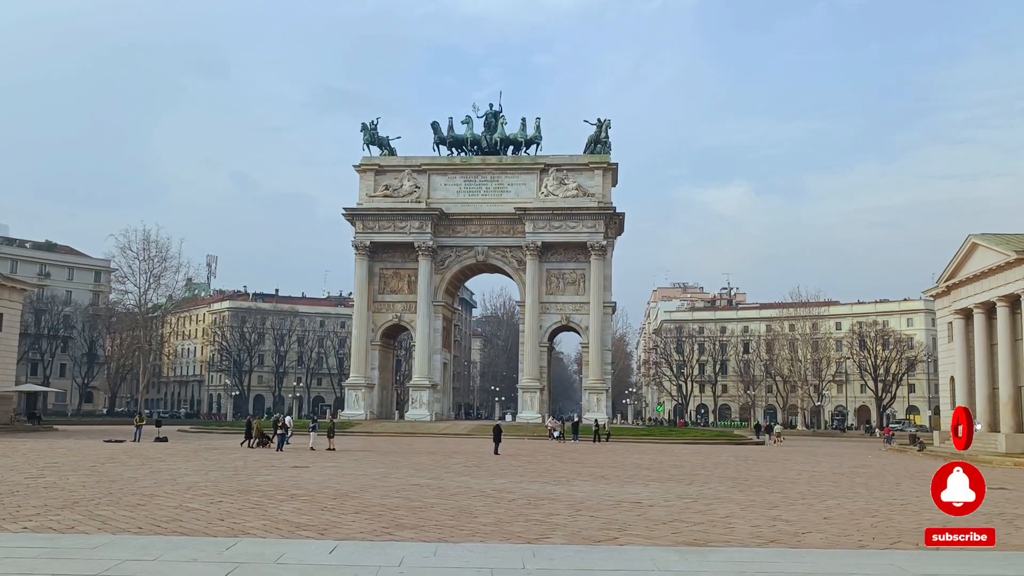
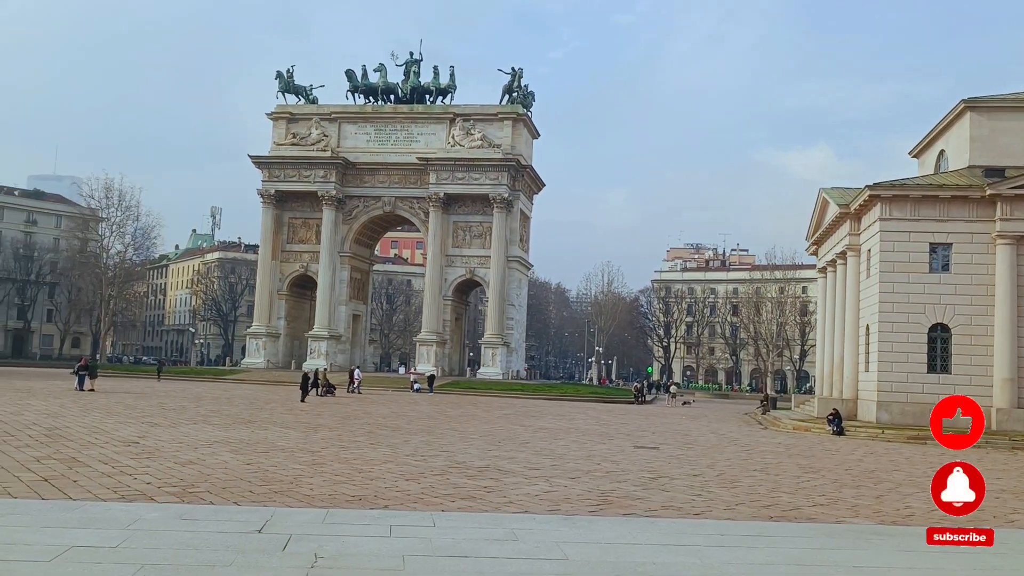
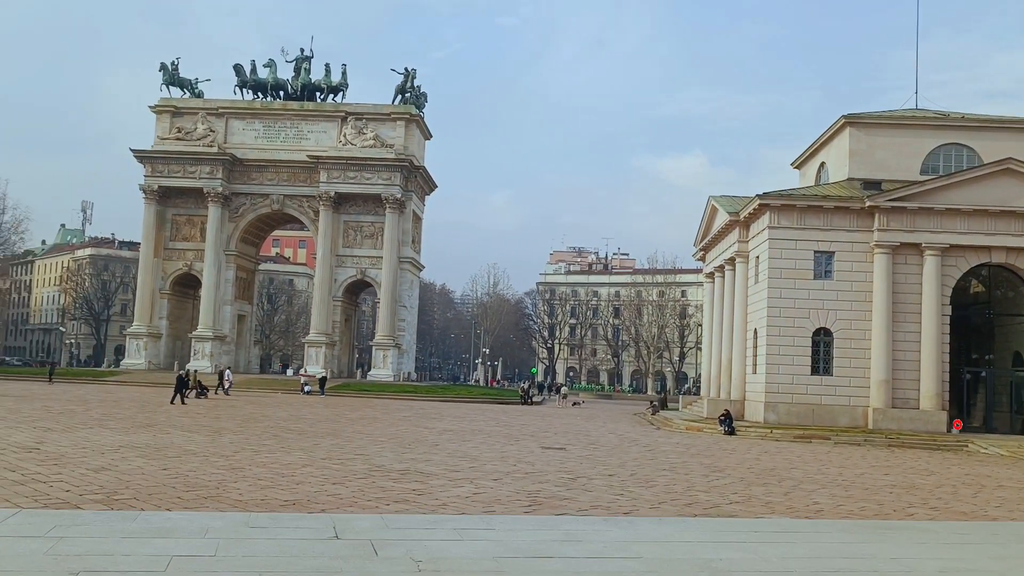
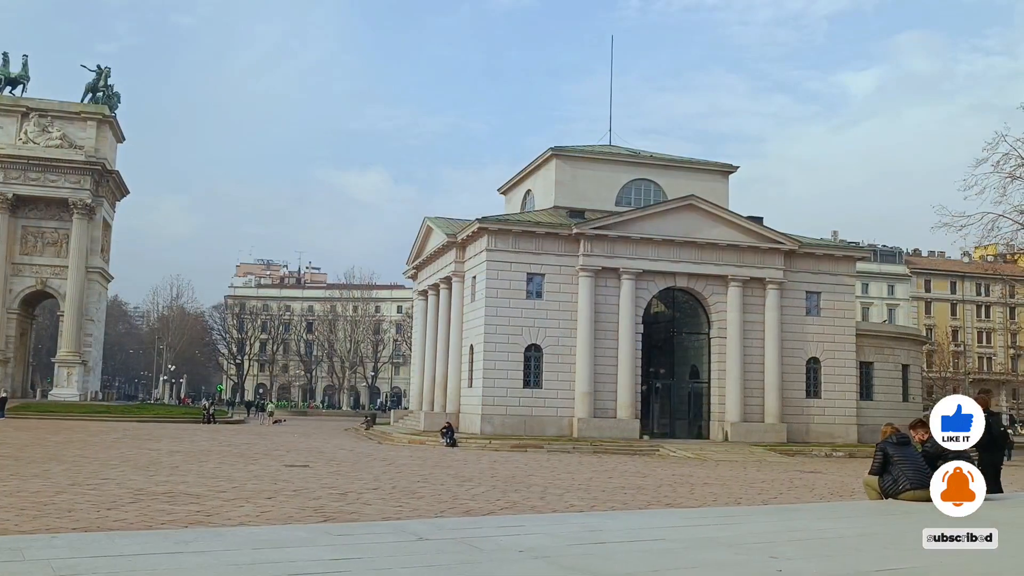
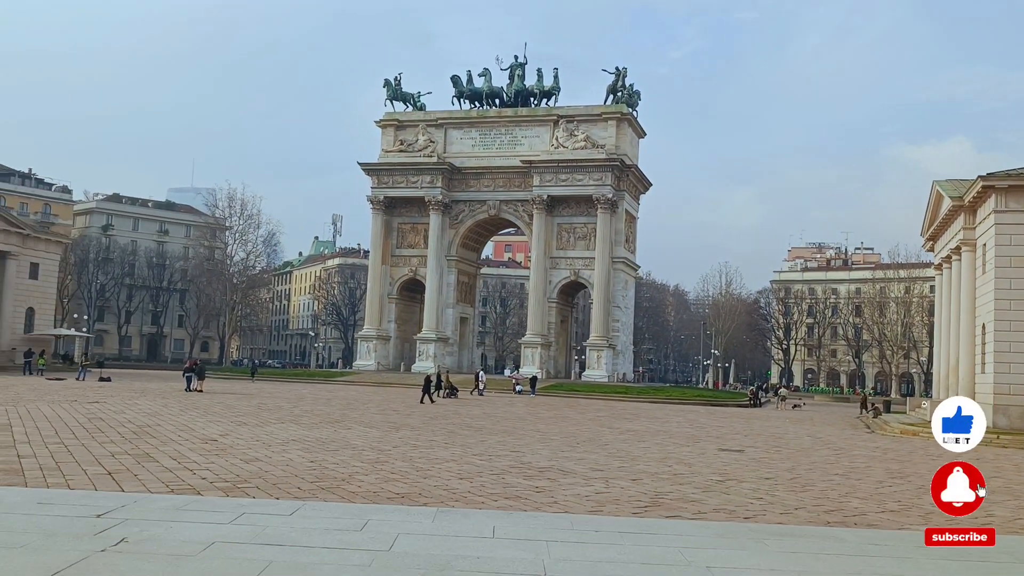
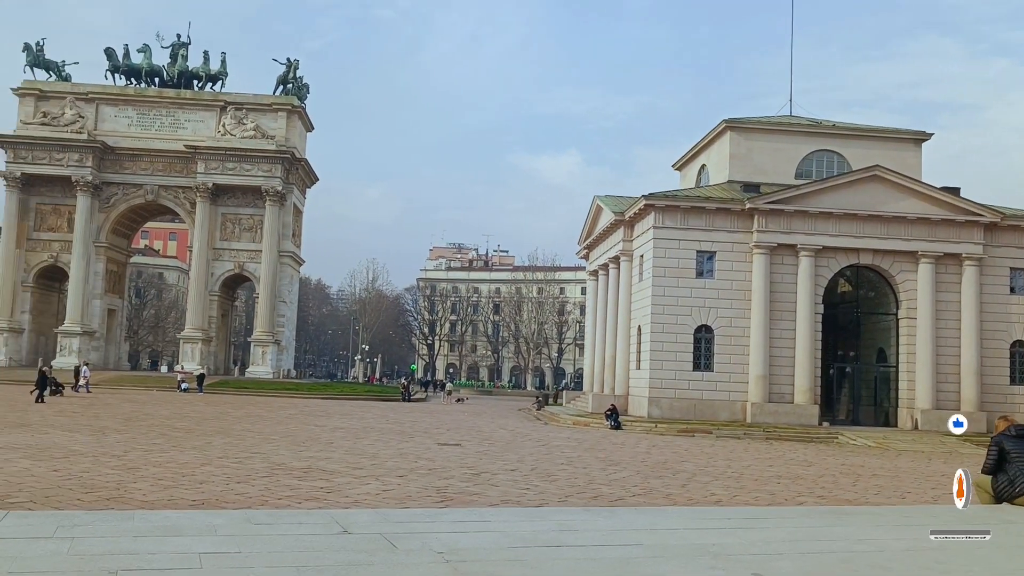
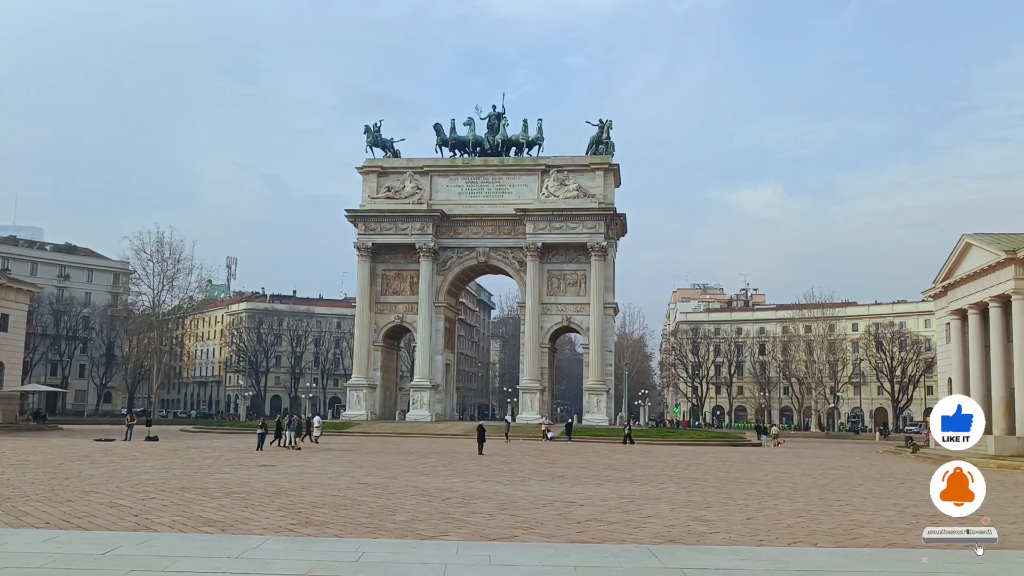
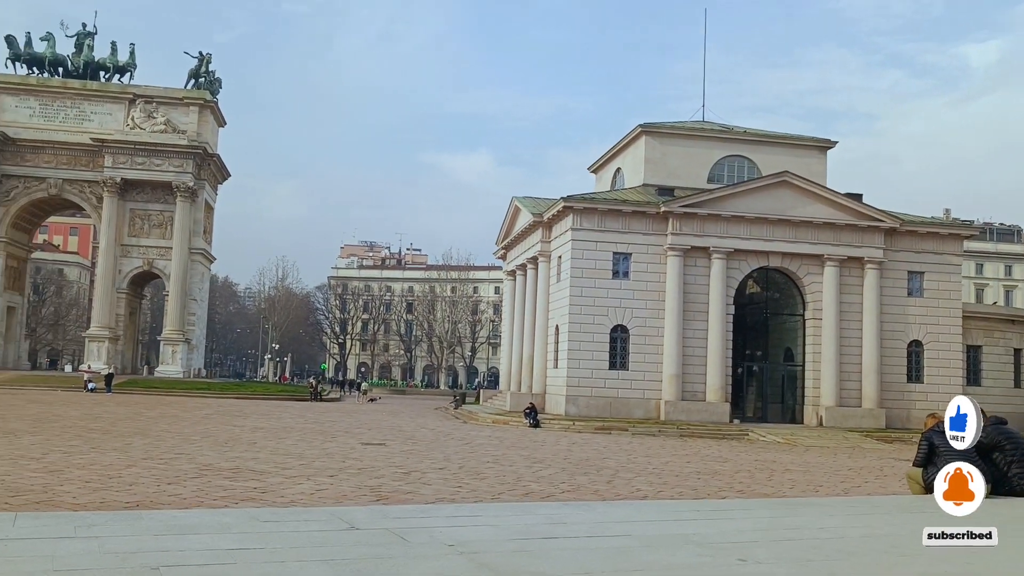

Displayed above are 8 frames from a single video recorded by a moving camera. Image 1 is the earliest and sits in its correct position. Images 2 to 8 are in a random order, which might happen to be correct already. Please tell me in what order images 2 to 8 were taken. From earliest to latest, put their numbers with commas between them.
7, 4, 8, 6, 3, 2, 5
